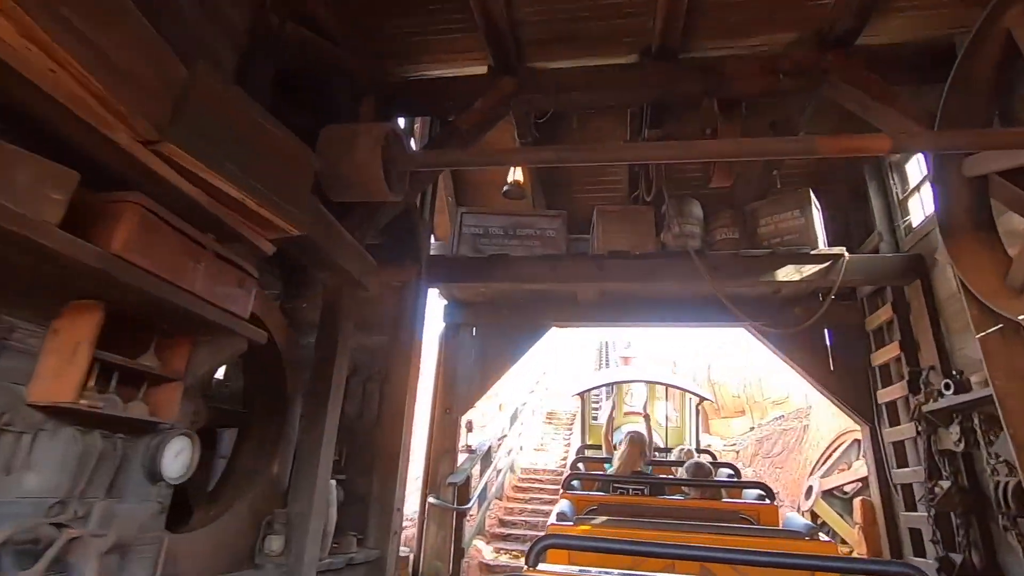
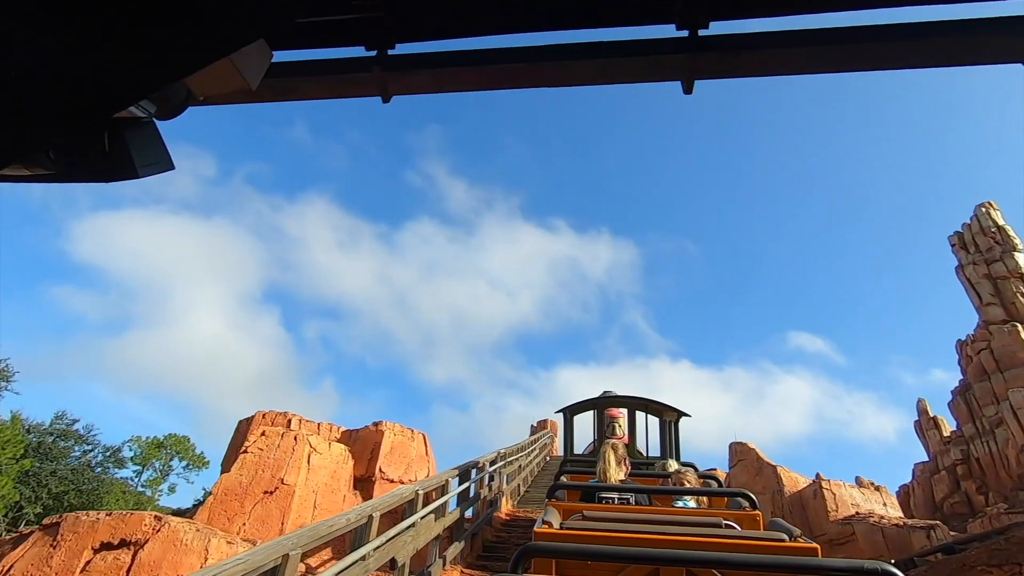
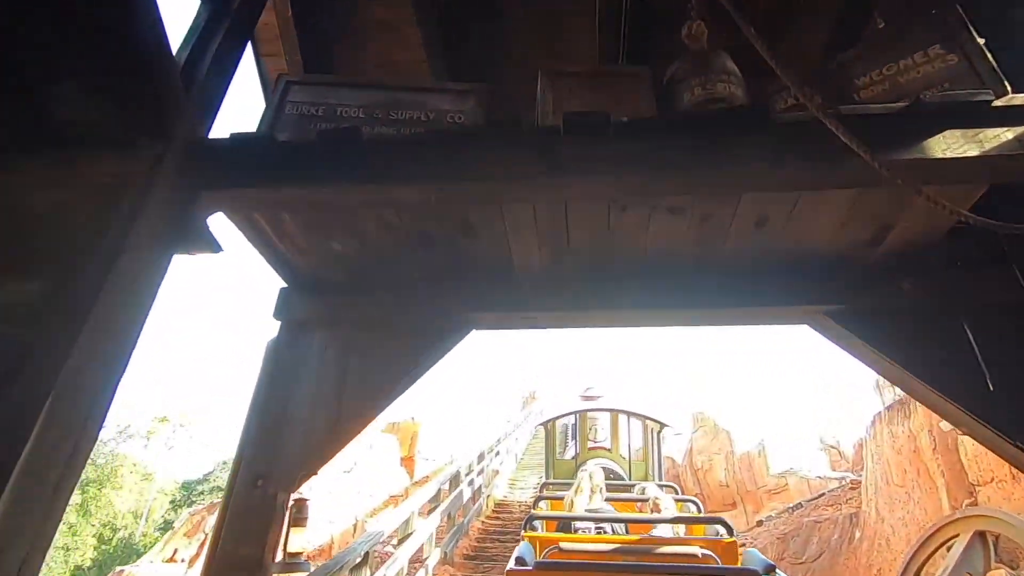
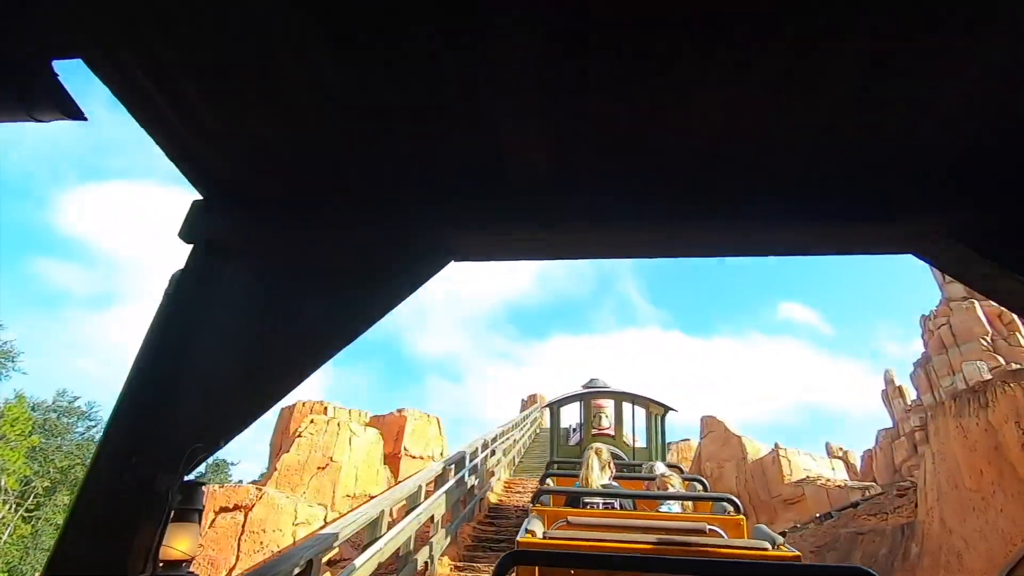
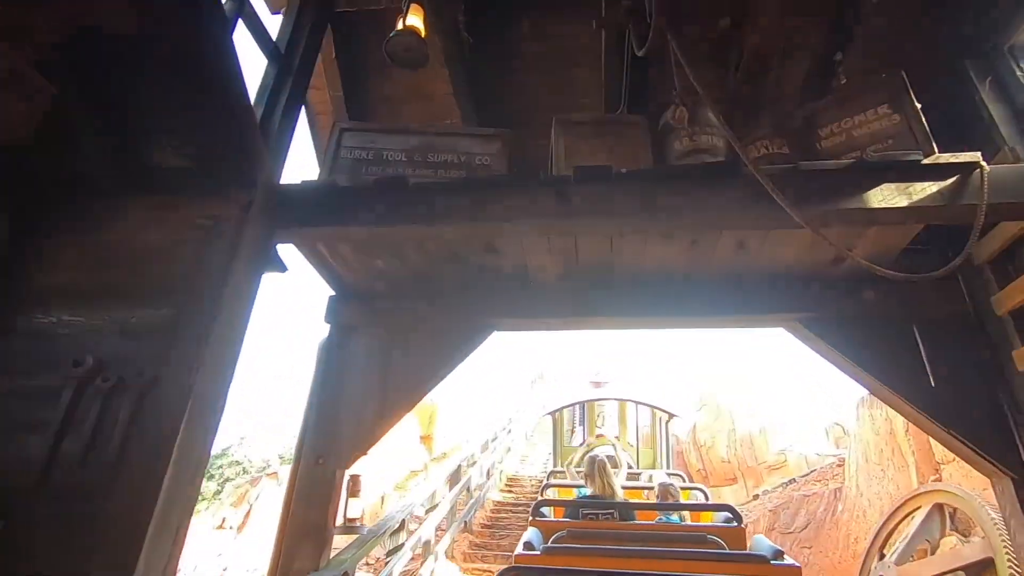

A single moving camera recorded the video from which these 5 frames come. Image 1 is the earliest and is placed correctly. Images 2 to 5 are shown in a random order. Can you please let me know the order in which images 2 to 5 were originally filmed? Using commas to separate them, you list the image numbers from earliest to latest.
5, 3, 4, 2
